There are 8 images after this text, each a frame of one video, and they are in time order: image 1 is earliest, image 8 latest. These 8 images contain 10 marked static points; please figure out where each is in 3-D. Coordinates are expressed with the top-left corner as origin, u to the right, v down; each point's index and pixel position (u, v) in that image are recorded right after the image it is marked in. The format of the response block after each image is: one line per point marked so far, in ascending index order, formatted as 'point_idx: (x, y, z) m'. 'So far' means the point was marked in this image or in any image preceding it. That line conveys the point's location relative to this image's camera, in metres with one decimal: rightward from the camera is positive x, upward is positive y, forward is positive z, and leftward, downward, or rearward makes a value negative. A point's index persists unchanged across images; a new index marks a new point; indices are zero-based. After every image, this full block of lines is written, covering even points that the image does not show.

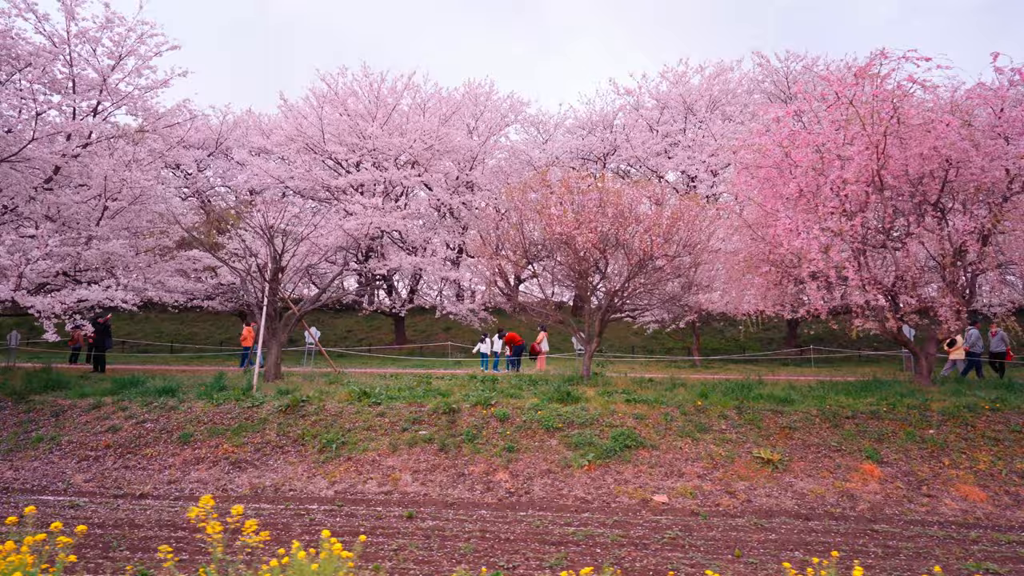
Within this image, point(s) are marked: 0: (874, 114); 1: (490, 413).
0: (+7.7, +3.7, +12.5) m
1: (-0.5, -2.8, +12.7) m
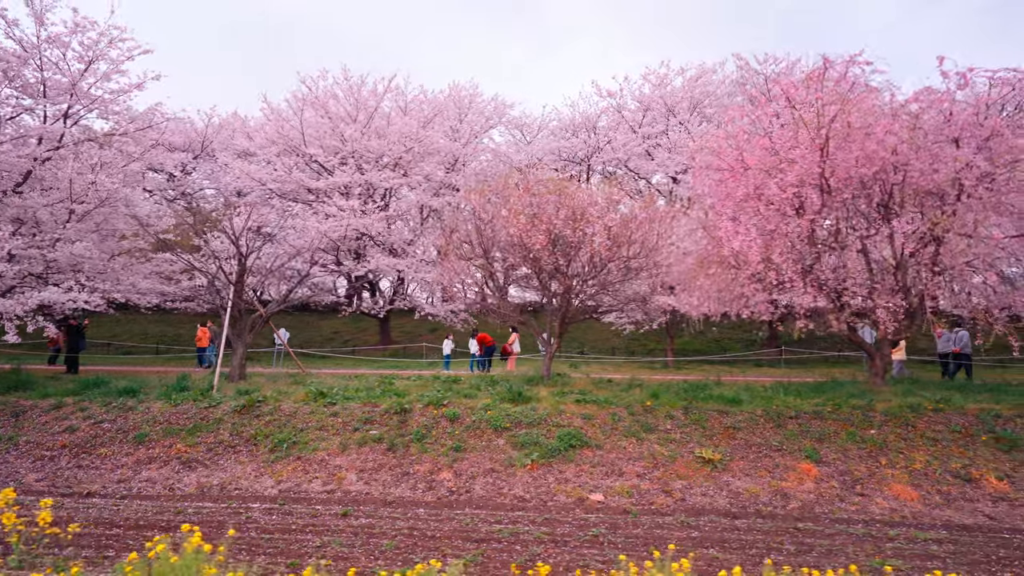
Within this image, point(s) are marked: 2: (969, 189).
0: (+6.6, +3.7, +12.6) m
1: (-1.6, -2.8, +12.9) m
2: (+9.5, +2.1, +12.1) m
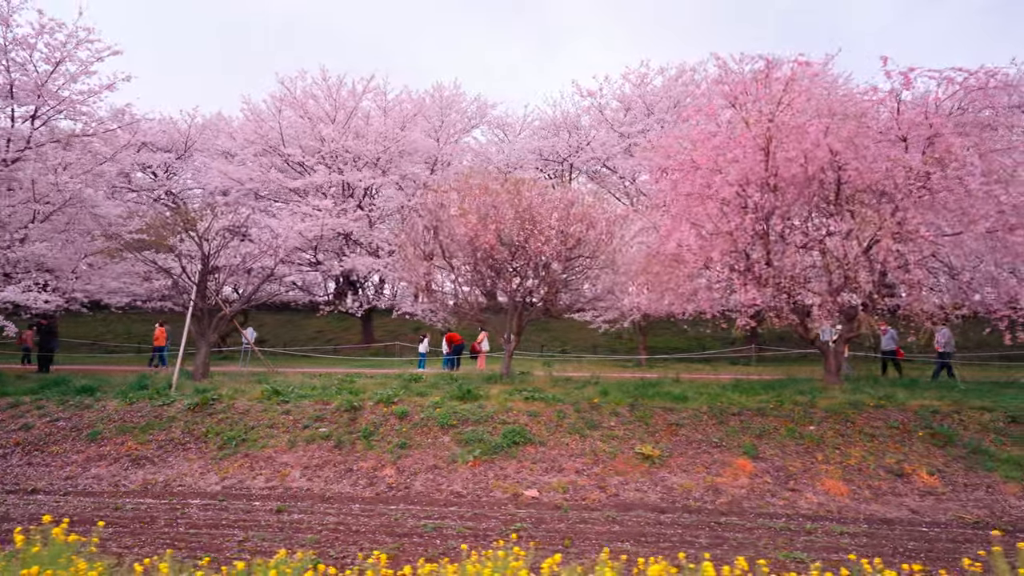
0: (+5.4, +3.7, +12.7) m
1: (-2.7, -2.8, +13.0) m
2: (+8.4, +2.1, +12.3) m
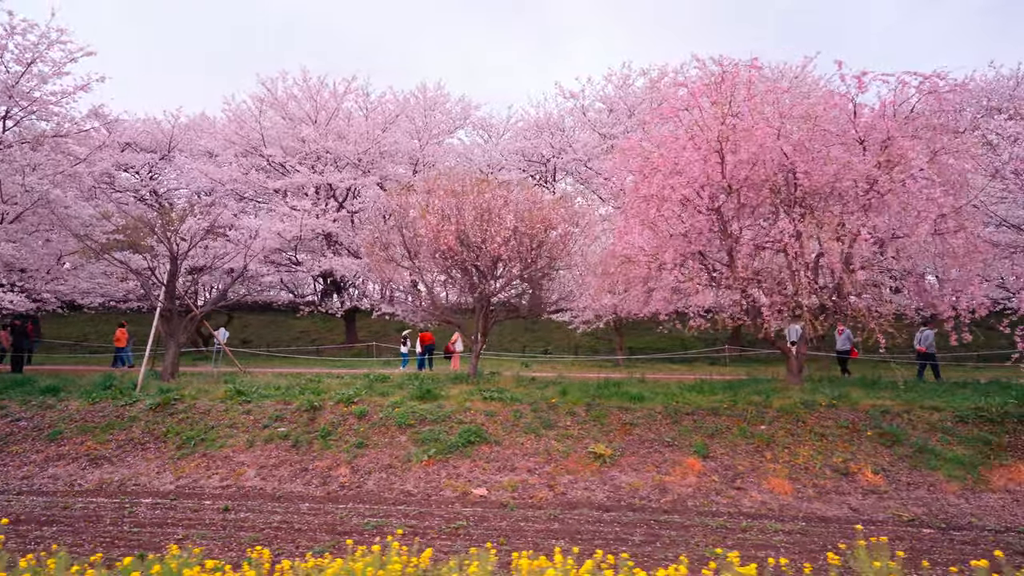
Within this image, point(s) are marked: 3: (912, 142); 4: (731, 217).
0: (+4.5, +3.7, +12.9) m
1: (-3.7, -2.8, +13.1) m
2: (+7.5, +2.1, +12.4) m
3: (+8.8, +3.2, +12.7) m
4: (+4.9, +1.6, +13.0) m
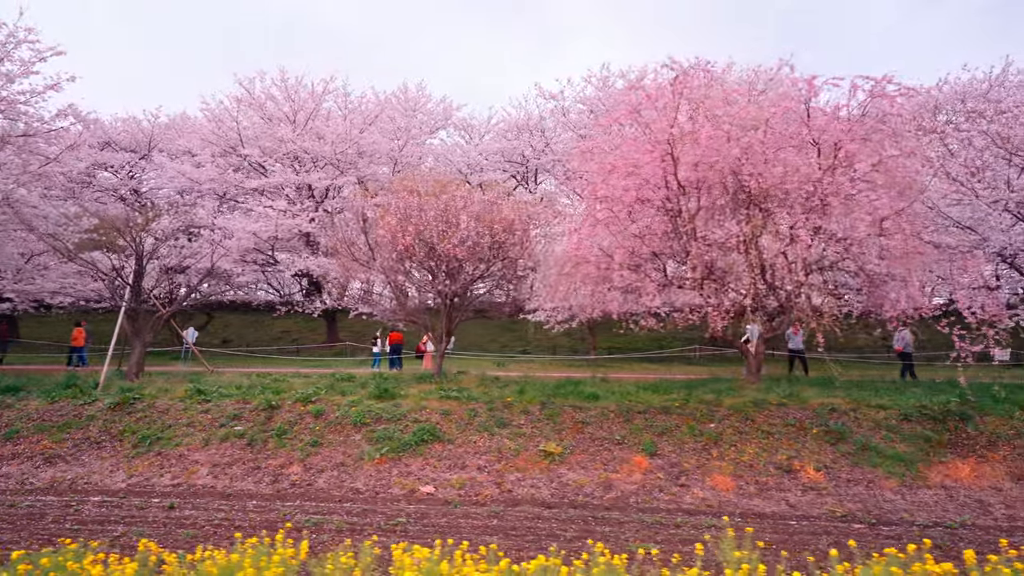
0: (+3.5, +3.7, +13.1) m
1: (-4.7, -2.8, +13.2) m
2: (+6.5, +2.1, +12.6) m
3: (+7.8, +3.2, +12.9) m
4: (+3.9, +1.6, +13.1) m
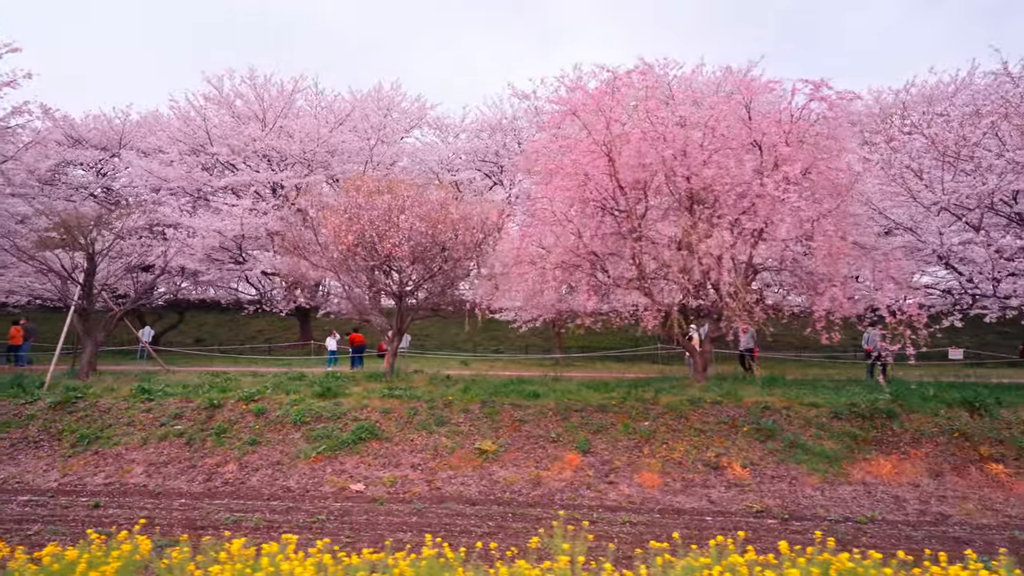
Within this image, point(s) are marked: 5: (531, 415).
0: (+2.2, +3.7, +13.2) m
1: (-6.0, -2.8, +13.3) m
2: (+5.2, +2.1, +12.8) m
3: (+6.4, +3.2, +13.1) m
4: (+2.6, +1.6, +13.3) m
5: (+0.4, -2.8, +12.6) m
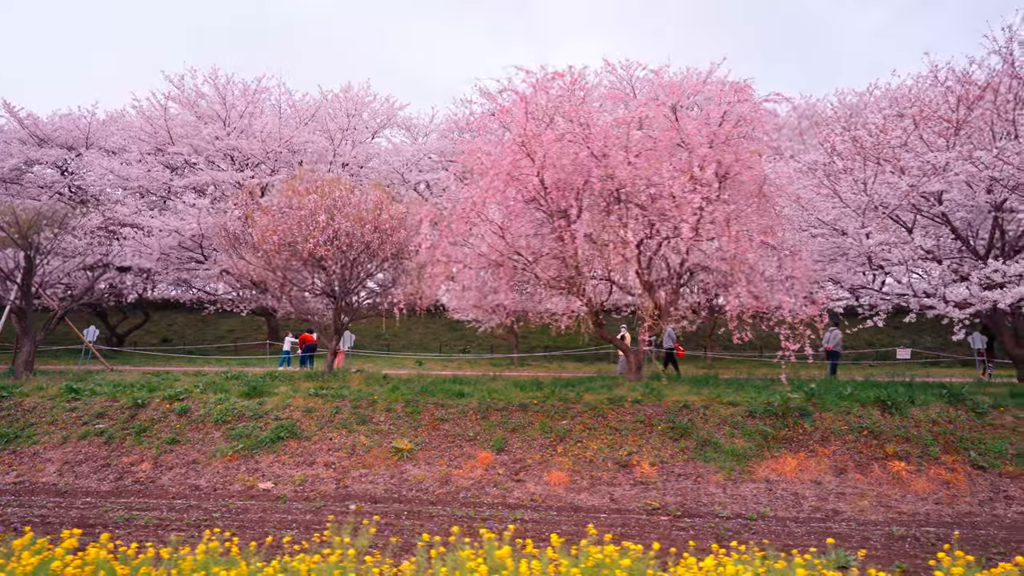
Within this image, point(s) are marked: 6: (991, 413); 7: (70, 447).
0: (+0.5, +3.7, +13.3) m
1: (-7.7, -2.7, +13.3) m
2: (+3.4, +2.1, +13.0) m
3: (+4.7, +3.2, +13.3) m
4: (+0.9, +1.6, +13.4) m
5: (-1.3, -2.8, +12.7) m
6: (+10.0, -2.6, +12.0) m
7: (-9.3, -3.4, +12.2) m
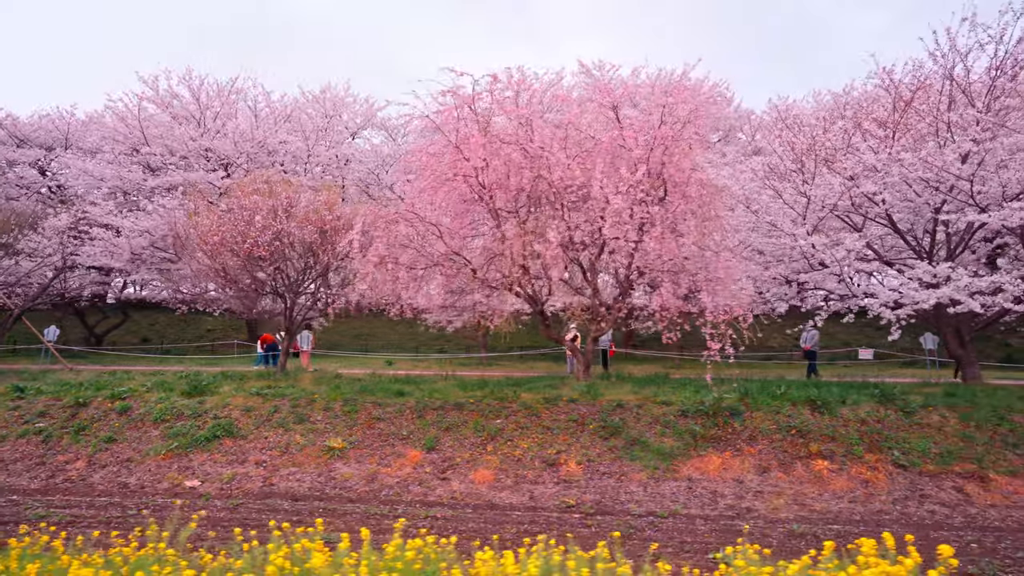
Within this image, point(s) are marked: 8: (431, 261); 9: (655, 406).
0: (-0.9, +3.7, +13.4) m
1: (-9.1, -2.7, +13.4) m
2: (+2.0, +2.1, +13.1) m
3: (+3.3, +3.2, +13.4) m
4: (-0.5, +1.6, +13.5) m
5: (-2.7, -2.8, +12.8) m
6: (+8.6, -2.6, +12.1) m
7: (-10.7, -3.4, +12.3) m
8: (-1.9, +0.6, +13.7) m
9: (+3.2, -2.6, +12.7) m
